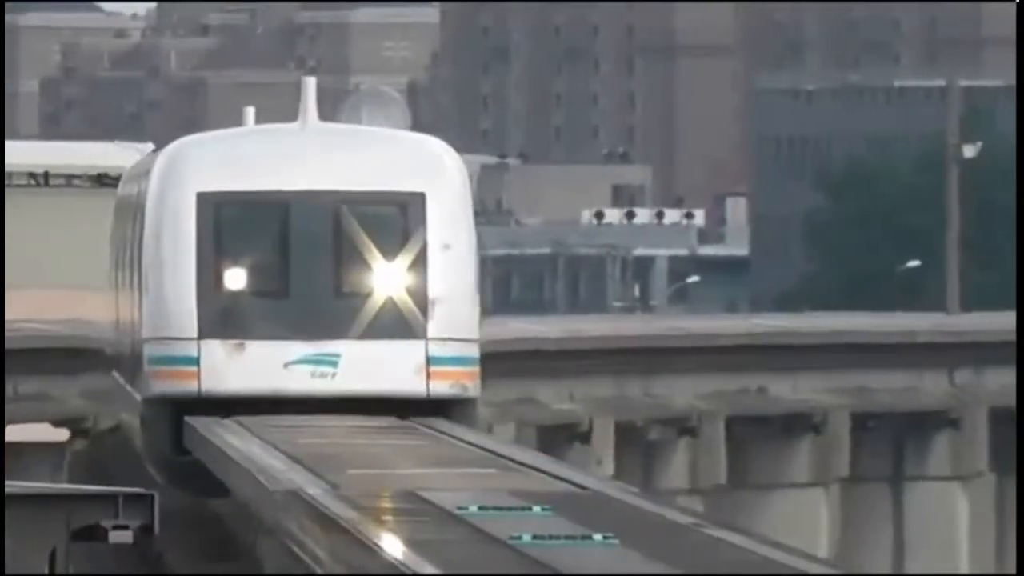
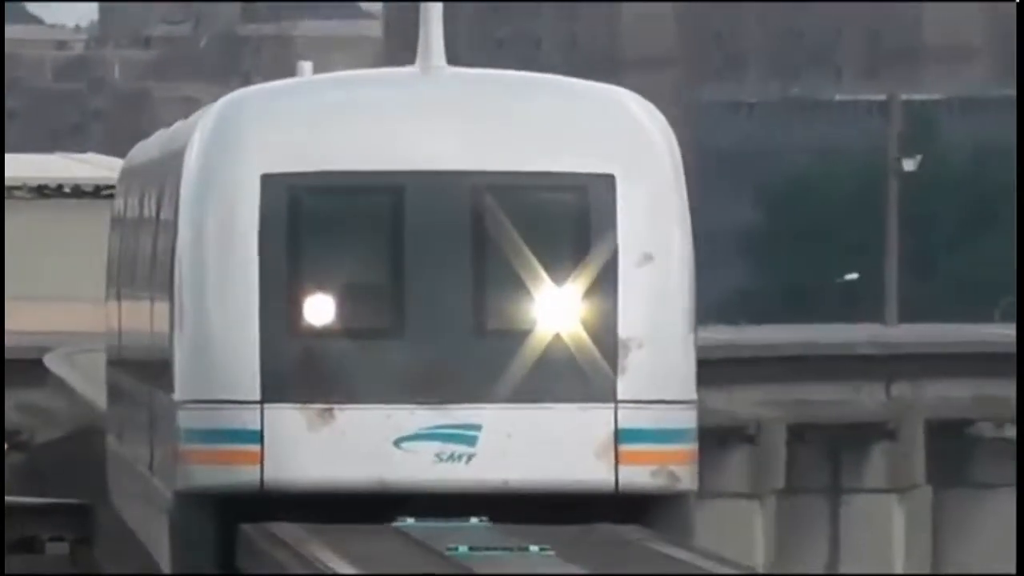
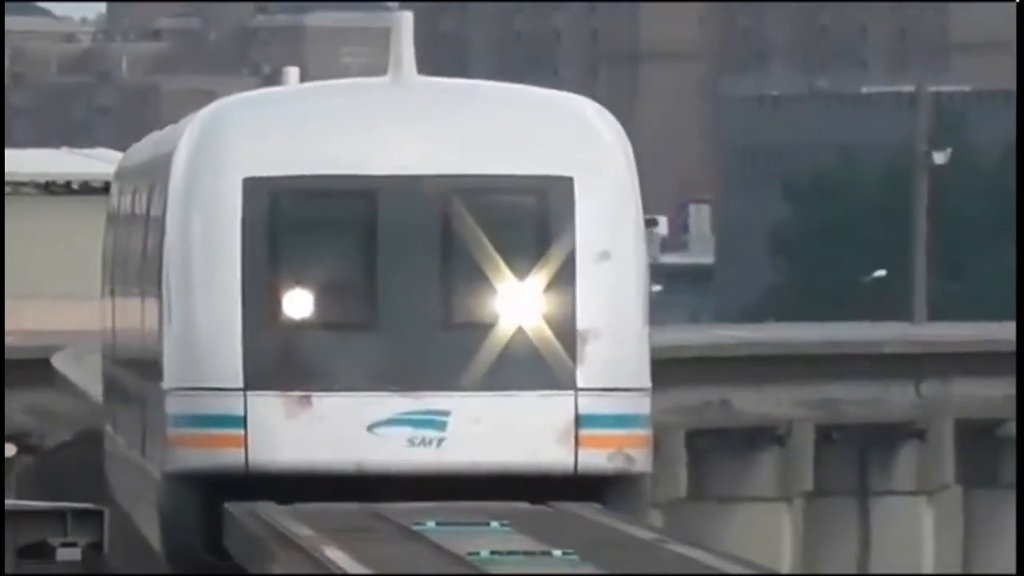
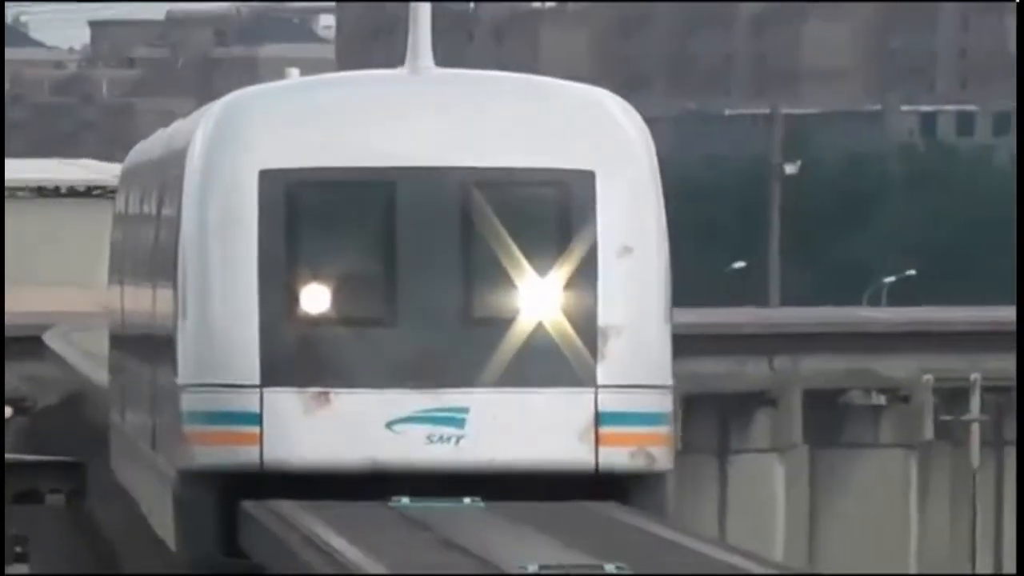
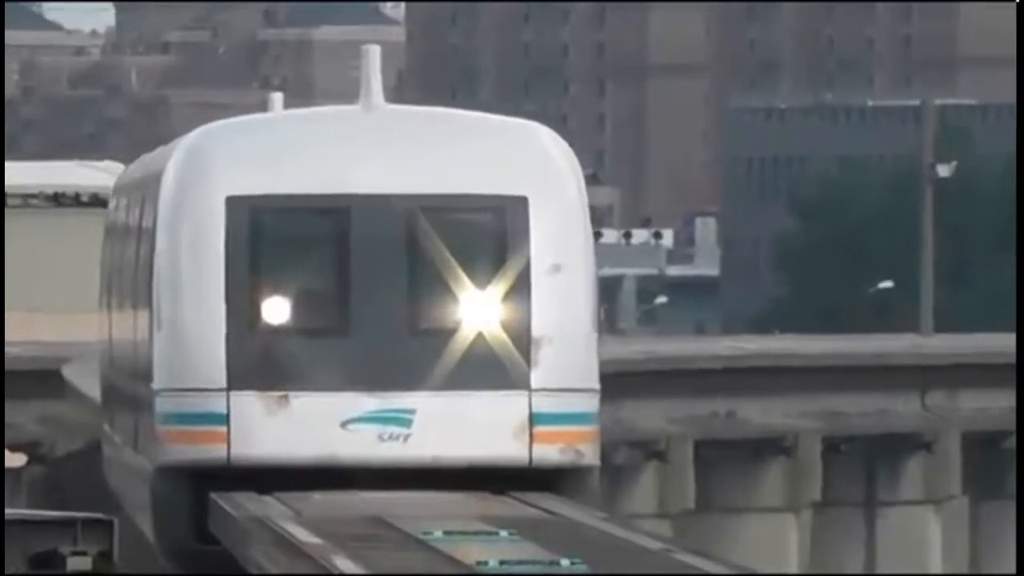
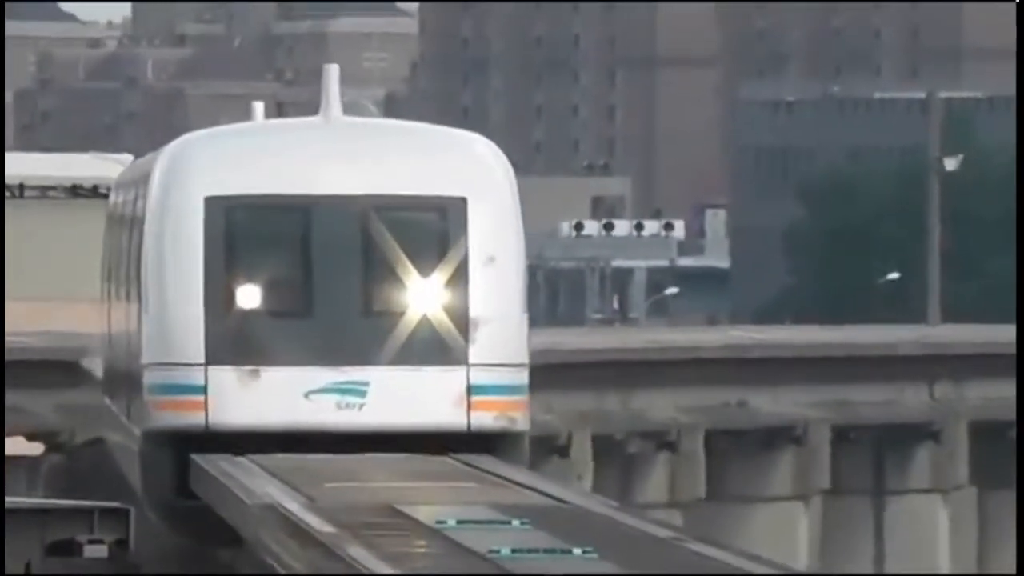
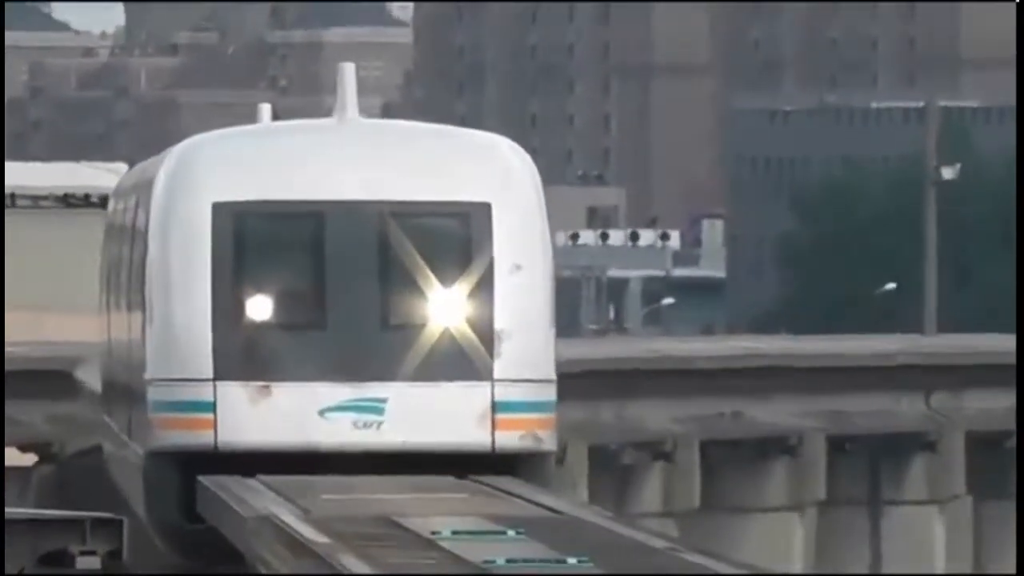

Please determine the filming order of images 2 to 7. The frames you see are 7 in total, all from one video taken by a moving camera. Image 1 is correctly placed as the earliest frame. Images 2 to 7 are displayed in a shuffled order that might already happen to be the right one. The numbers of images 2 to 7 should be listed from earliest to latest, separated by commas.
6, 7, 5, 3, 2, 4
